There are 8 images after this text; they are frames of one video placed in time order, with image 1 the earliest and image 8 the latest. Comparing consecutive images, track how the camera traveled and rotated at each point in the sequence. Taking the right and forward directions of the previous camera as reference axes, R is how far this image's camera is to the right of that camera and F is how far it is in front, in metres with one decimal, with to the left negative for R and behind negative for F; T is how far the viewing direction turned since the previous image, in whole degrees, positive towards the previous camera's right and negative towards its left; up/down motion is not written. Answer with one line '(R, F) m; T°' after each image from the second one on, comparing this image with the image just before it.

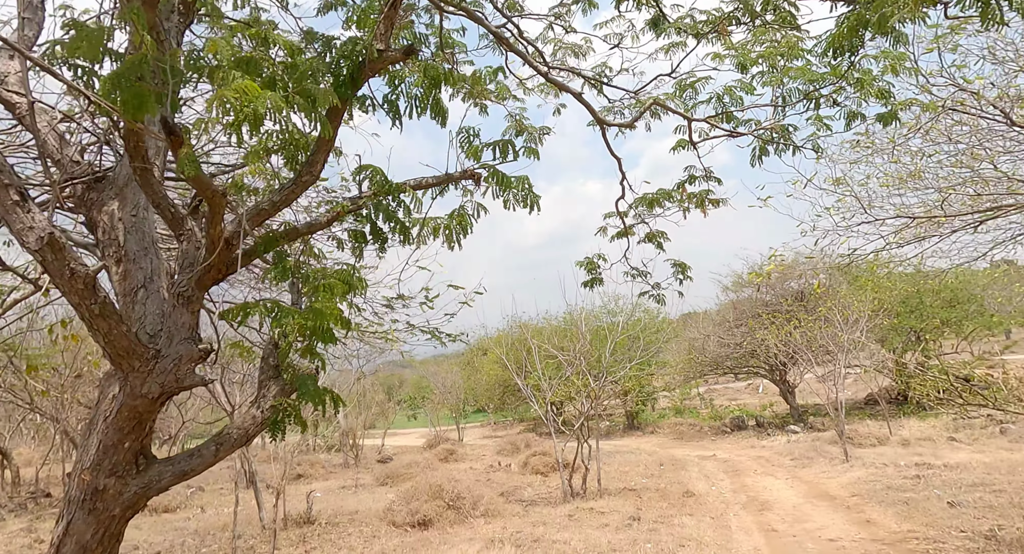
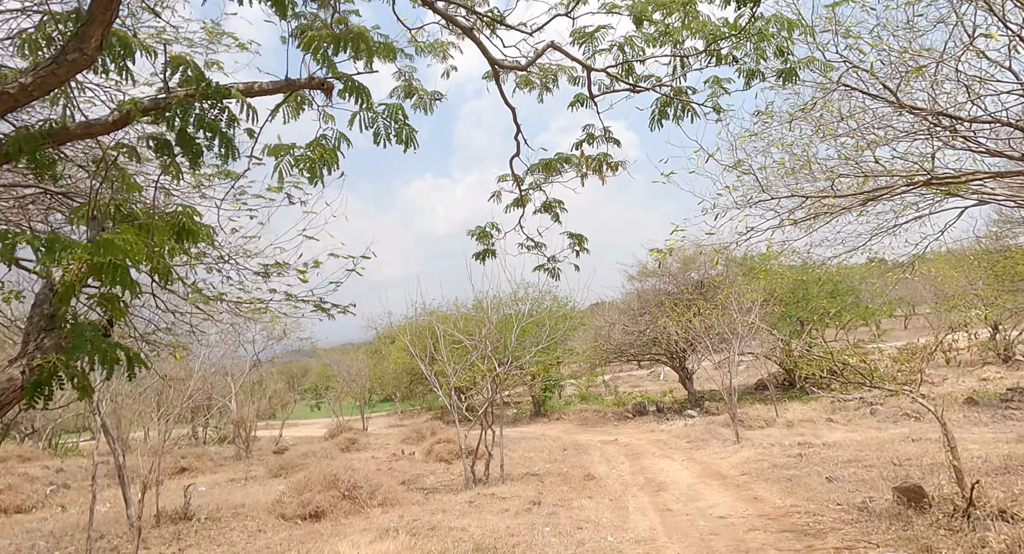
(+0.1, +0.2) m; +7°
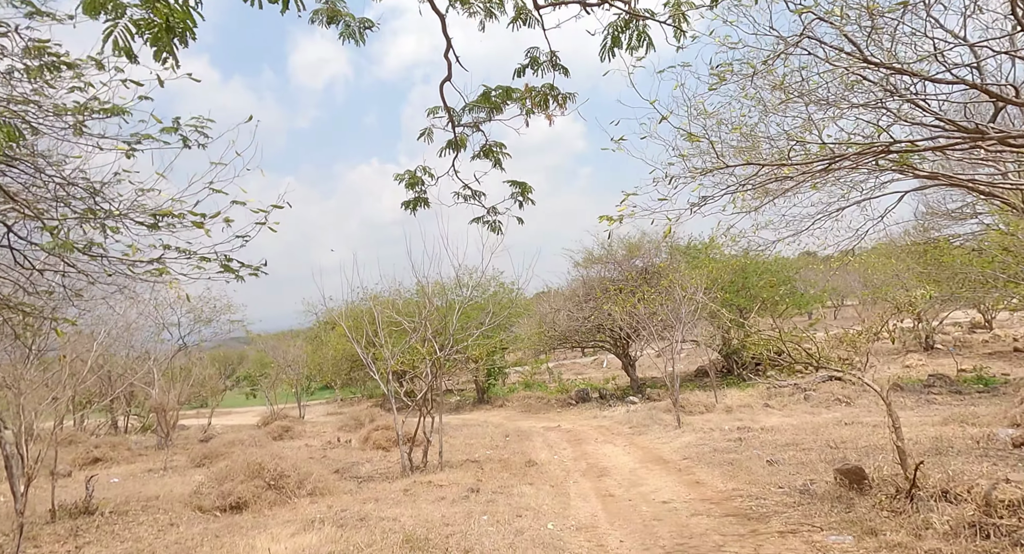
(+0.1, +0.4) m; +4°
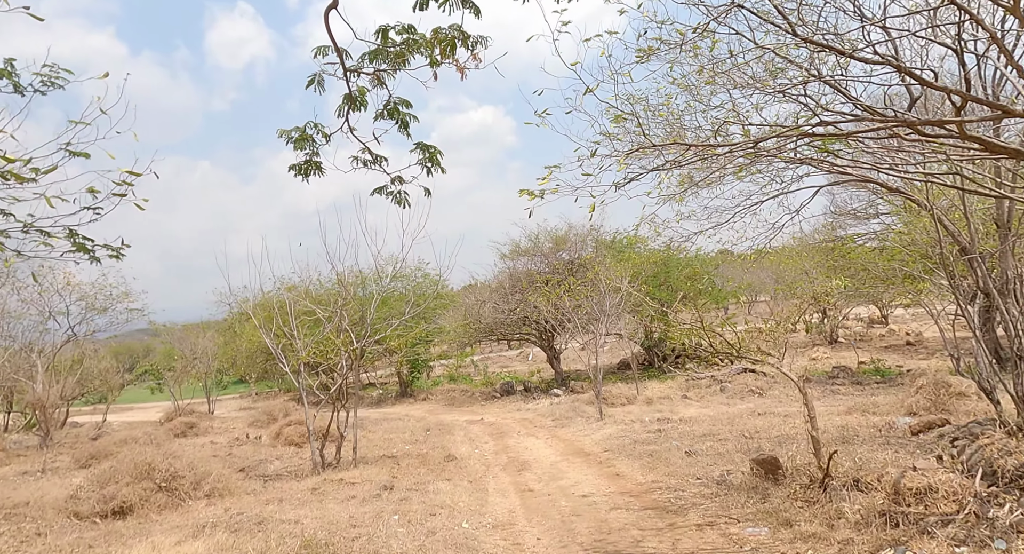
(+0.1, +0.3) m; +6°
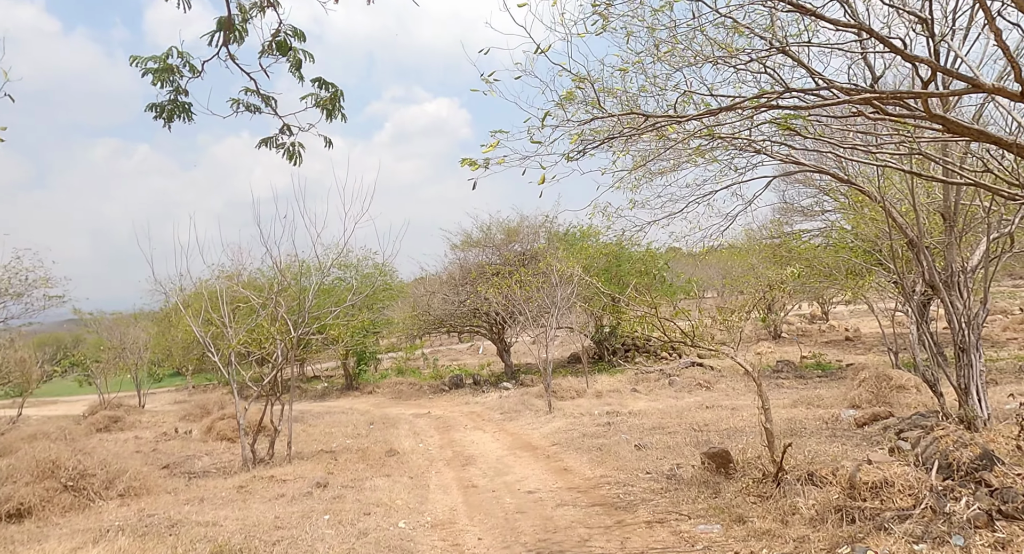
(+0.1, +0.4) m; +4°
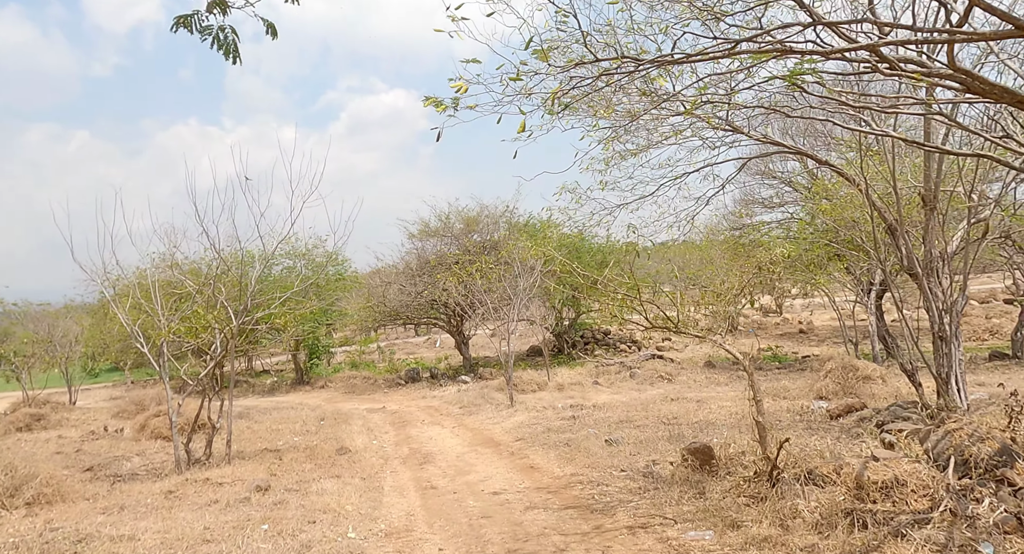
(-0.1, +0.7) m; +3°
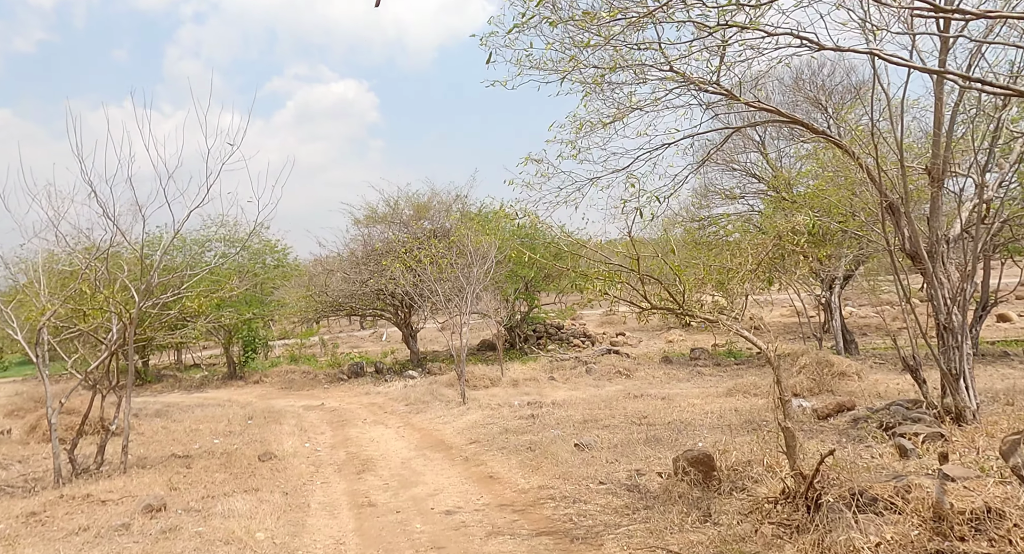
(-0.1, +1.3) m; +4°
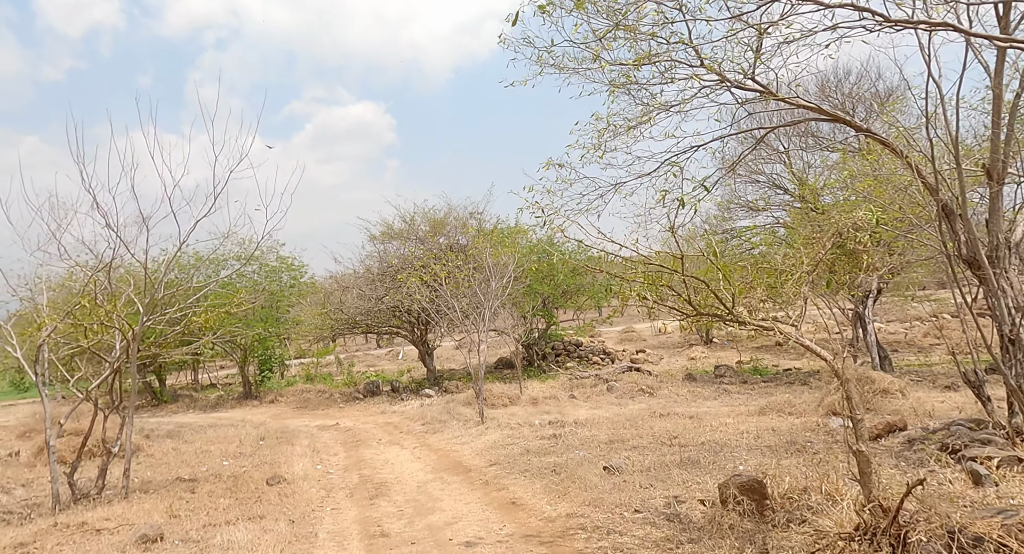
(-0.1, +0.5) m; -1°
